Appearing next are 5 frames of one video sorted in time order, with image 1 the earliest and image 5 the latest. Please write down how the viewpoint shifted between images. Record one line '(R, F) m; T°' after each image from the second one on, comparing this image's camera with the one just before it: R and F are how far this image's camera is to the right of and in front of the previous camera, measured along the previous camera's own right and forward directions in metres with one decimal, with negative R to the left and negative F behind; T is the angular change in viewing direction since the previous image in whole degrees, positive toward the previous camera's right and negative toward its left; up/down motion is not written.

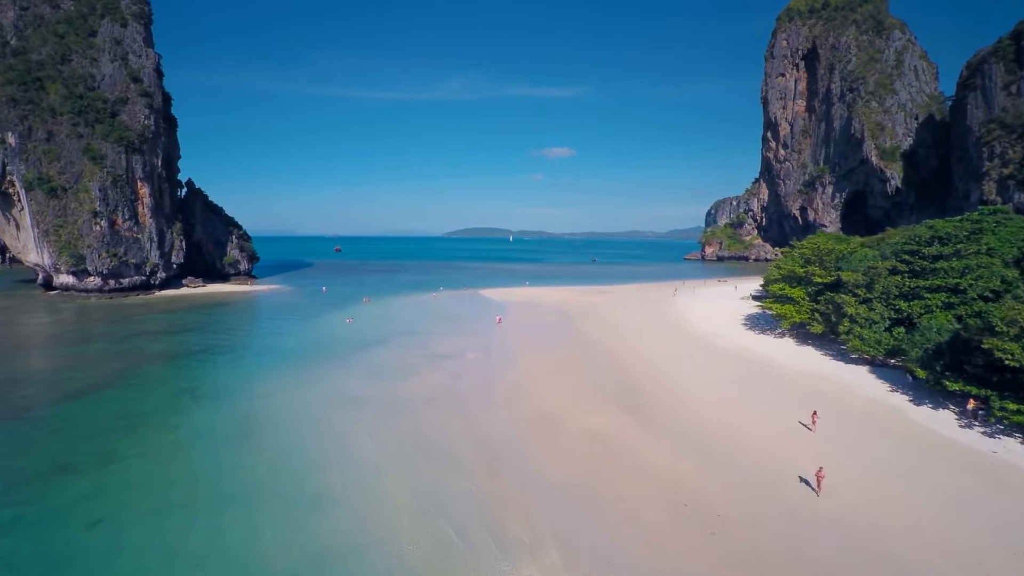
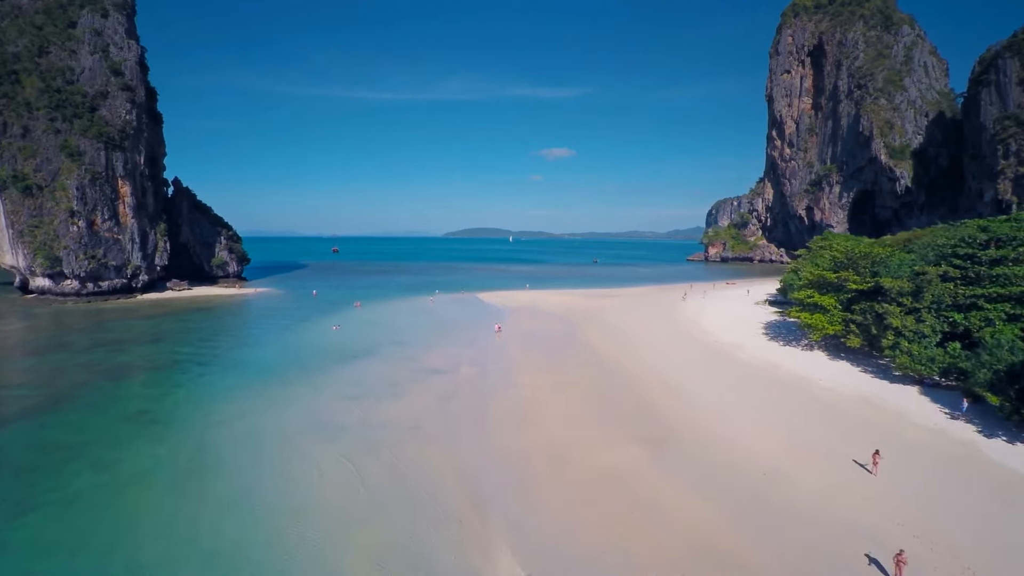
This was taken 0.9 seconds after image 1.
(0.0, +2.2) m; 0°
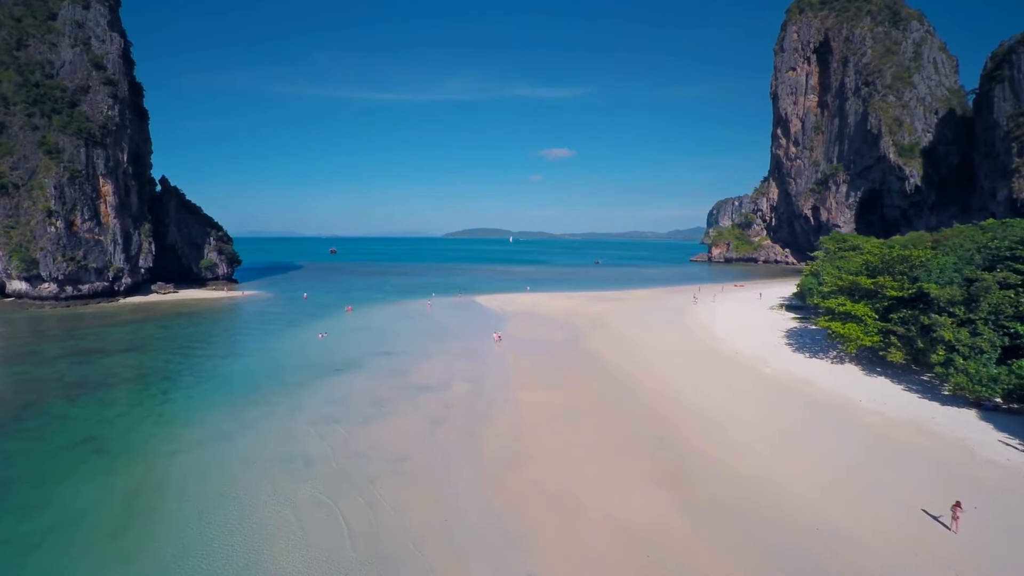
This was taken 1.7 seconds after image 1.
(0.0, +1.9) m; 0°
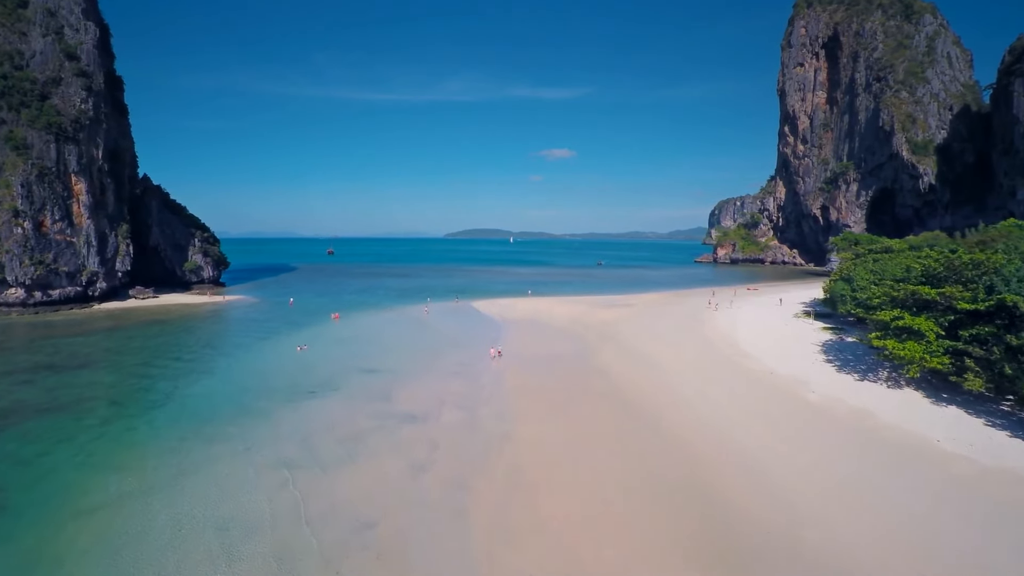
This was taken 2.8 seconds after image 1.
(0.0, +2.6) m; 0°
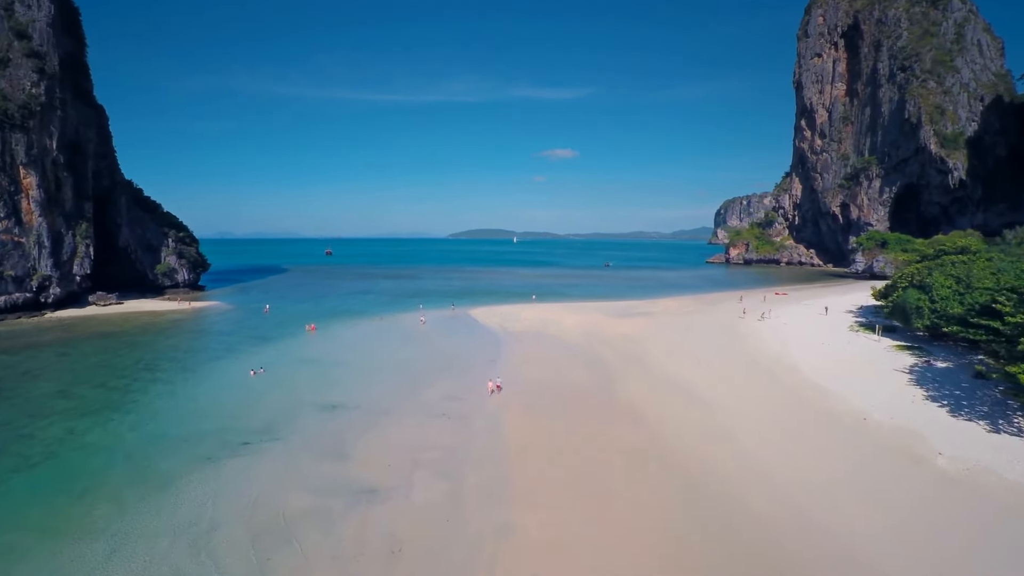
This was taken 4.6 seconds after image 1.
(0.0, +4.4) m; 0°
